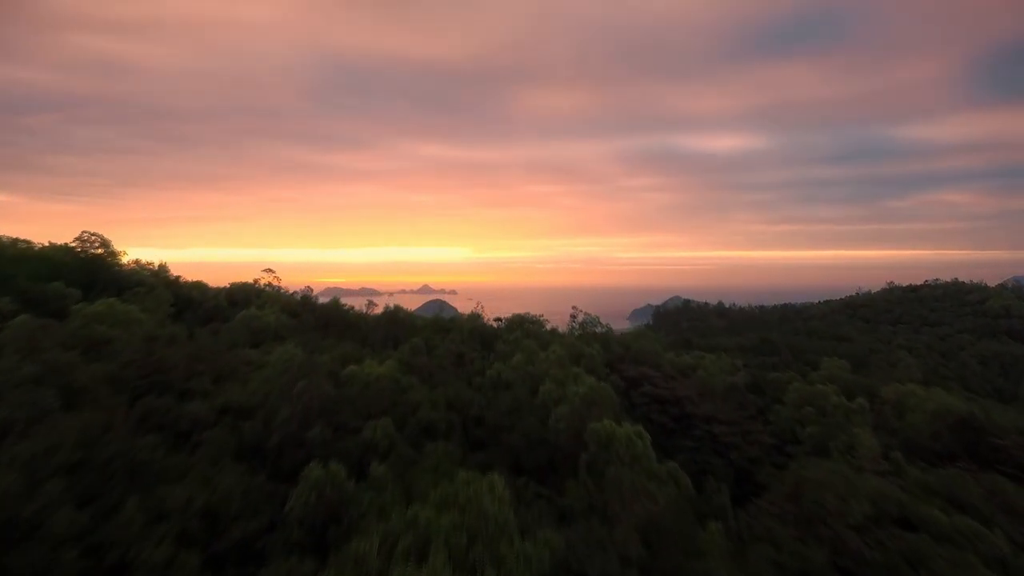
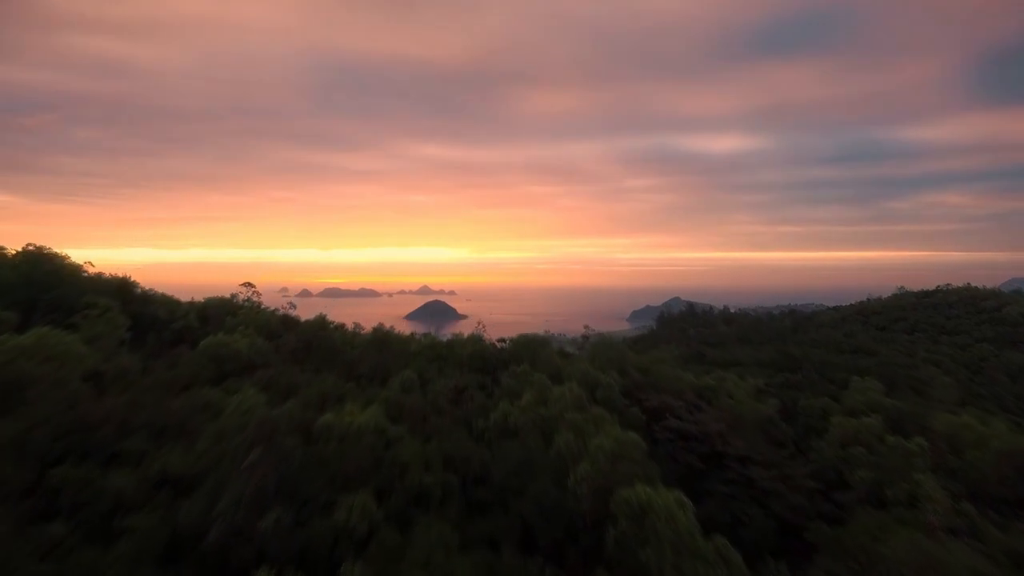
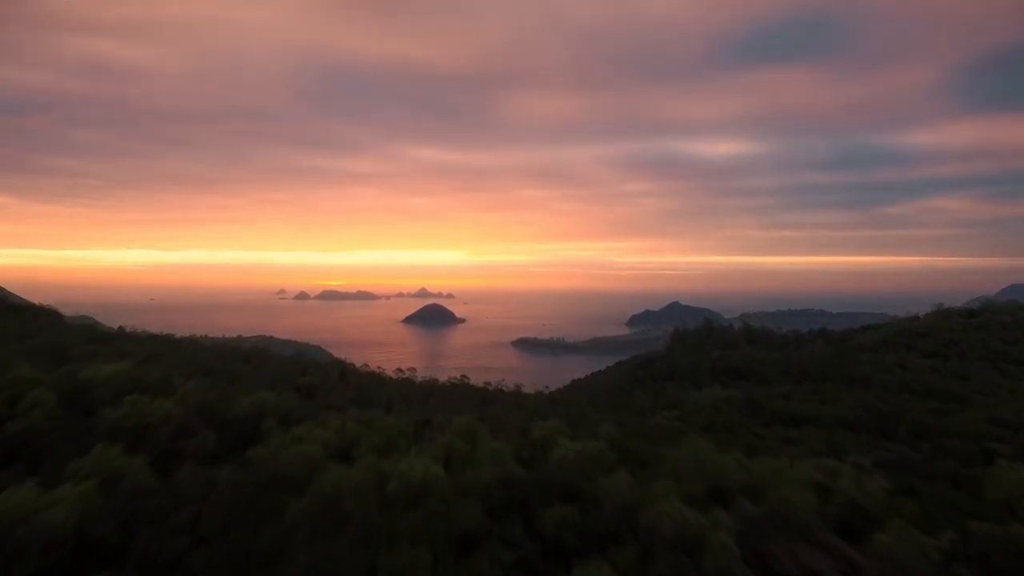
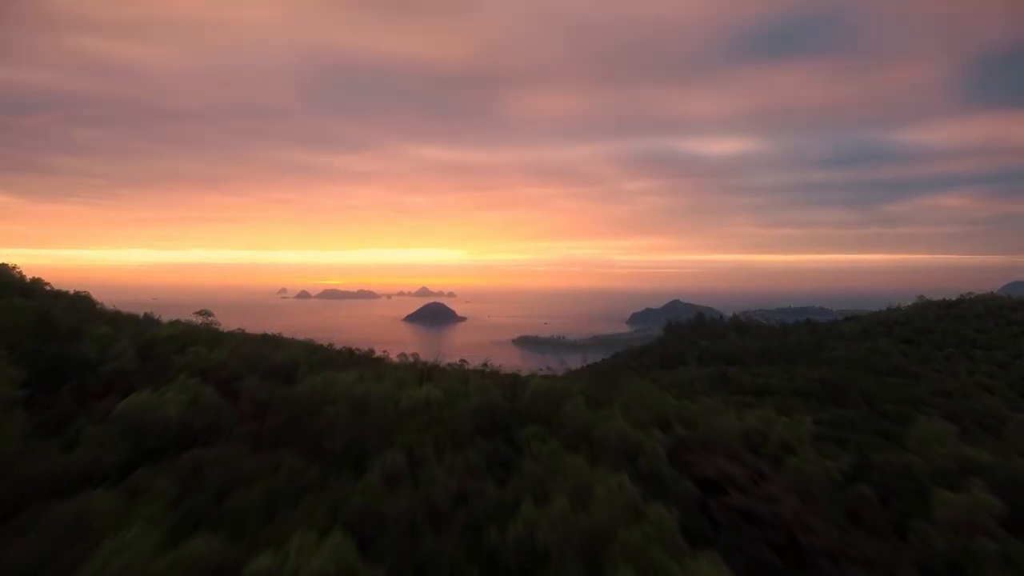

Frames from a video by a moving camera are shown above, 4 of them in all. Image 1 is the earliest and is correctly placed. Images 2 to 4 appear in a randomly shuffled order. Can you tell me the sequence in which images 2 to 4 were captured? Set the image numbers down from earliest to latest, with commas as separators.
2, 4, 3
